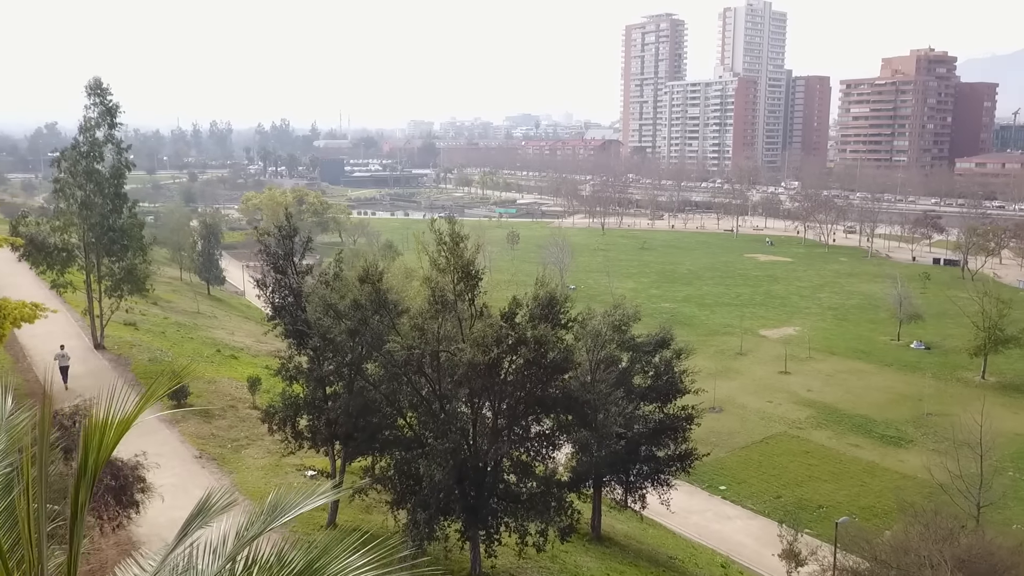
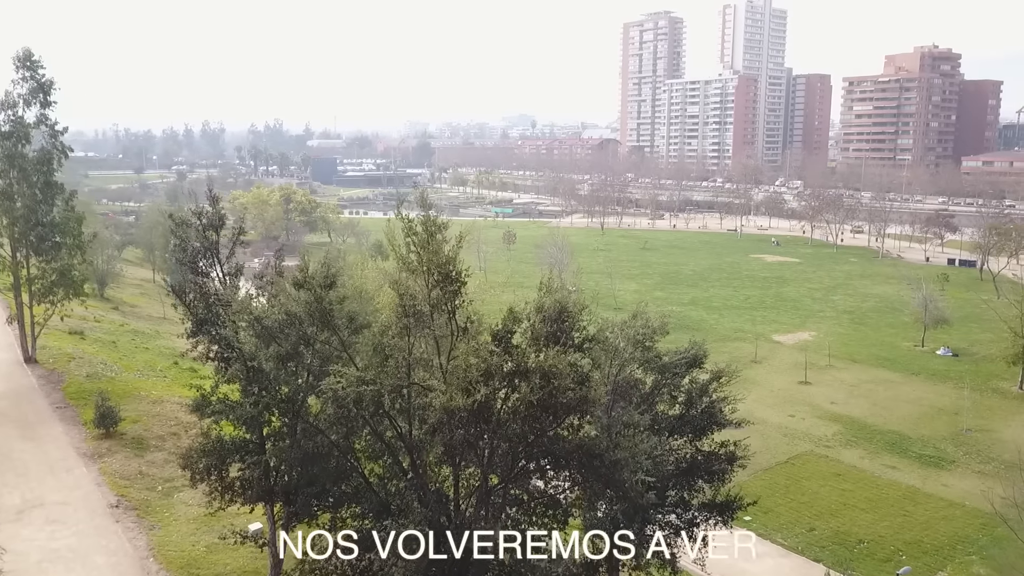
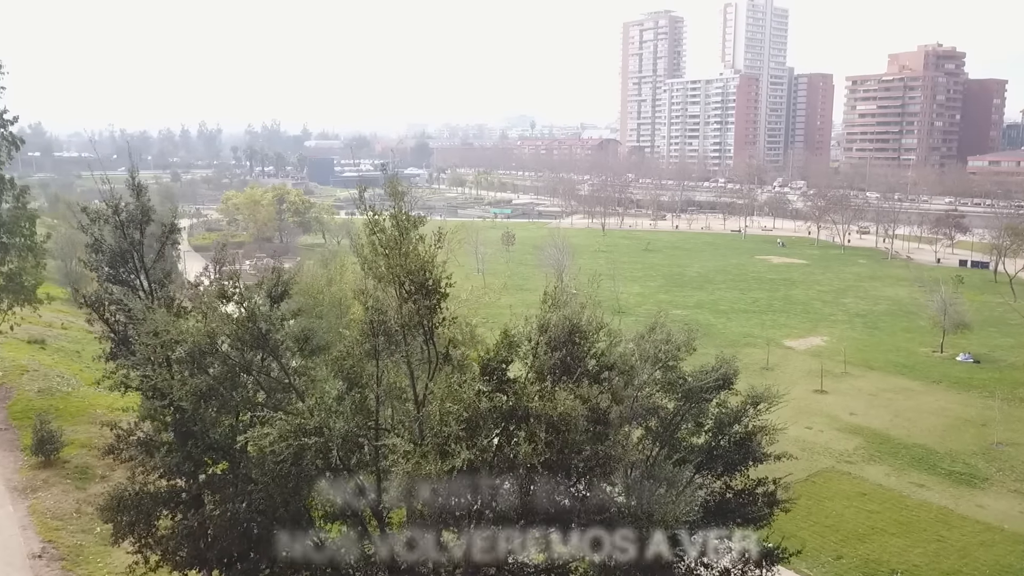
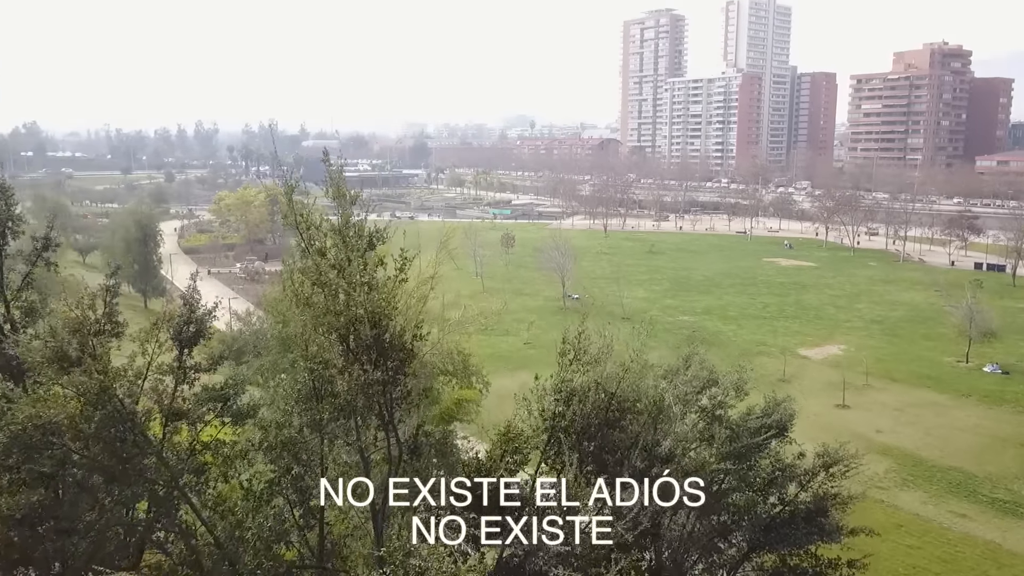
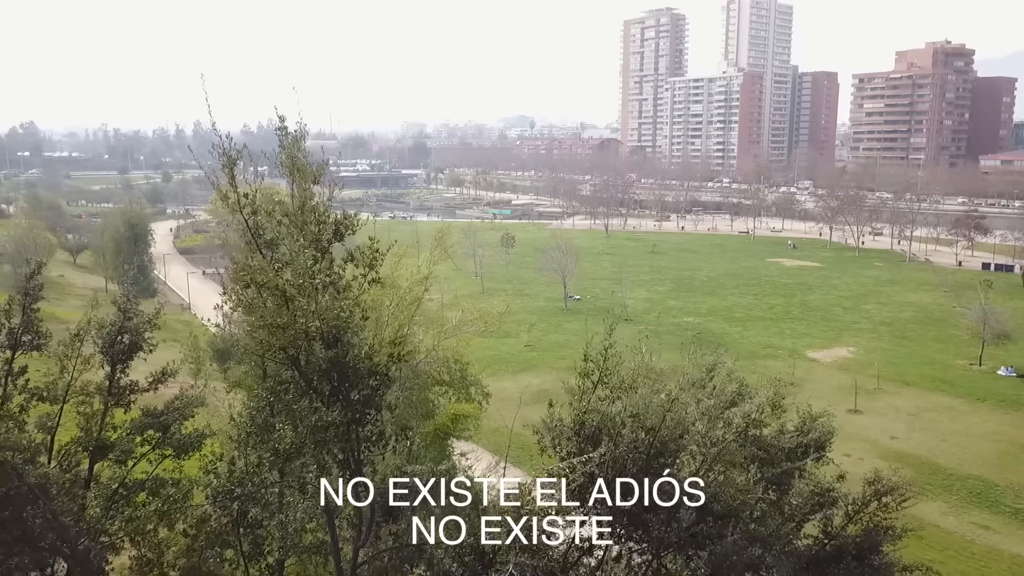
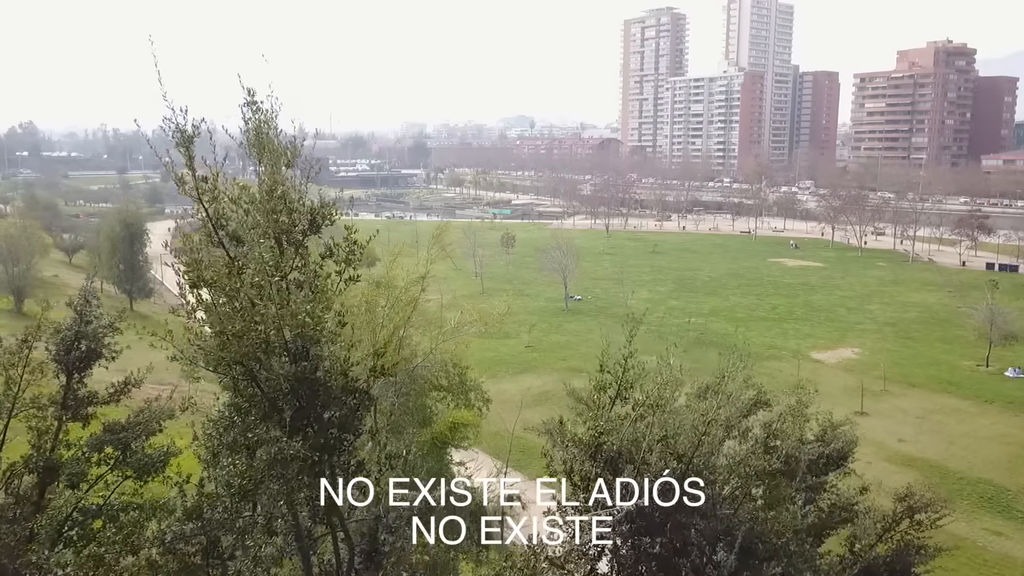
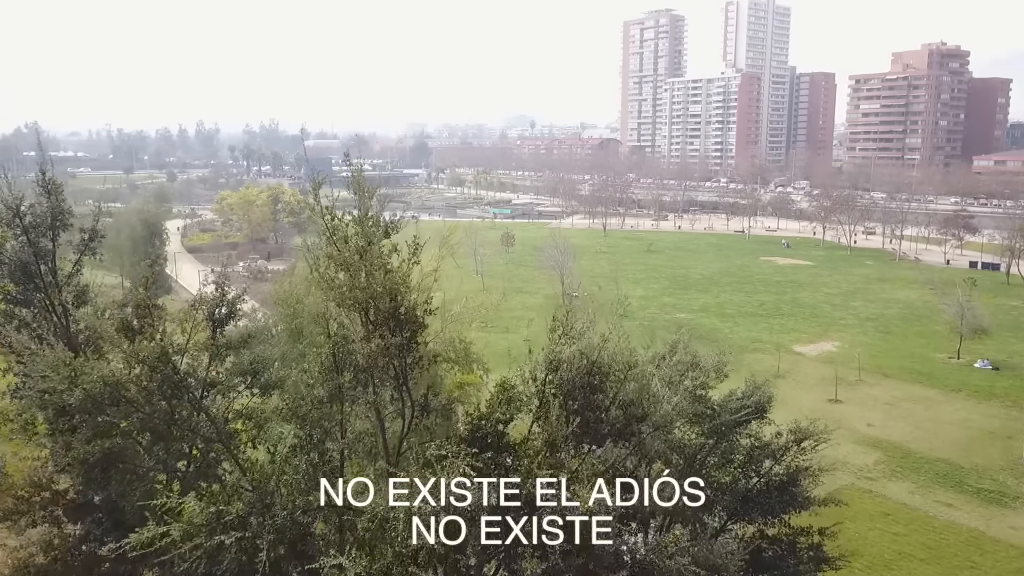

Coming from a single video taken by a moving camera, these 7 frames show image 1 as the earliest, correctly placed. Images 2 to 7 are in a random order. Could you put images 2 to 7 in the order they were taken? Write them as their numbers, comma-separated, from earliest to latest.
2, 3, 7, 4, 5, 6
